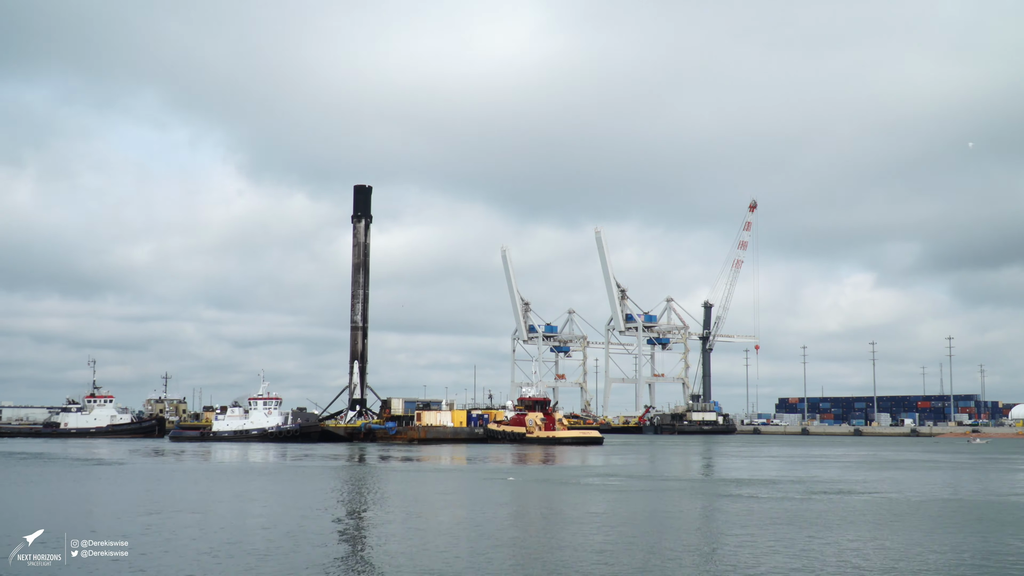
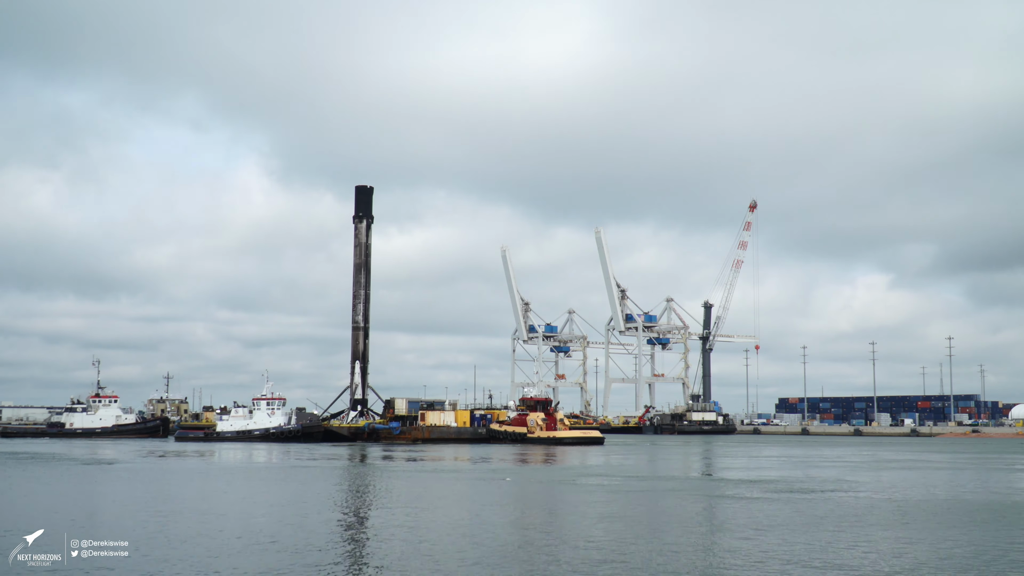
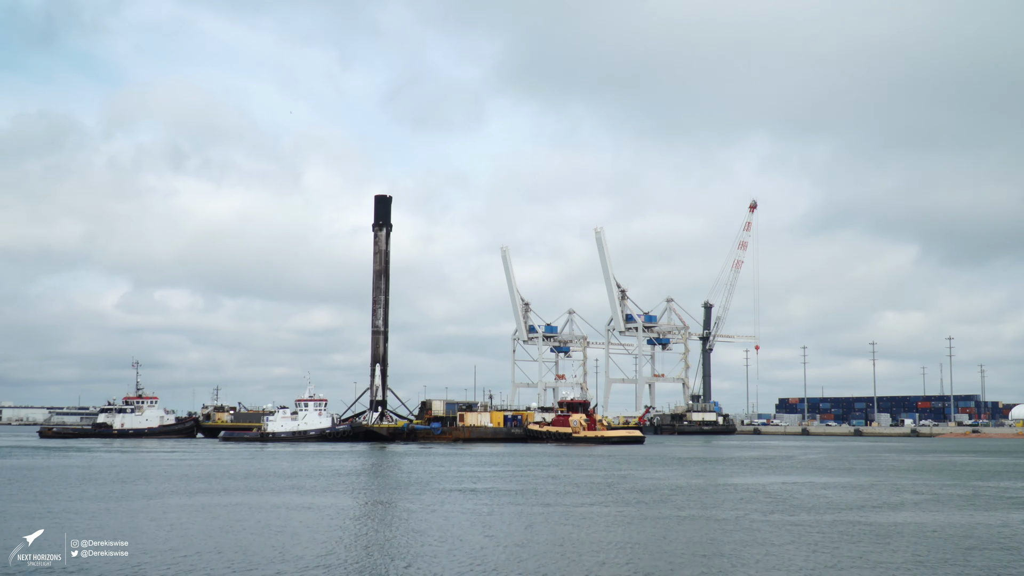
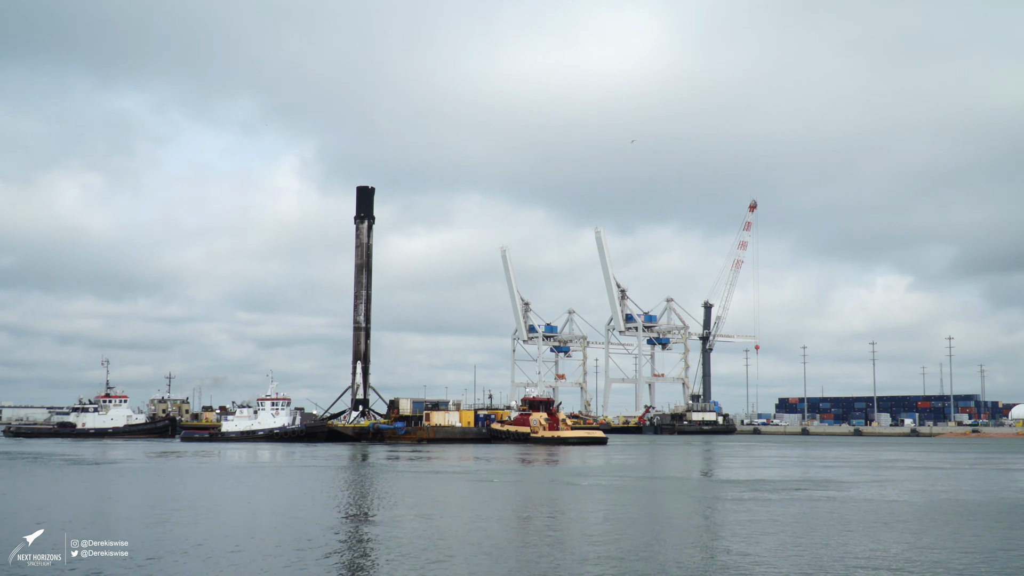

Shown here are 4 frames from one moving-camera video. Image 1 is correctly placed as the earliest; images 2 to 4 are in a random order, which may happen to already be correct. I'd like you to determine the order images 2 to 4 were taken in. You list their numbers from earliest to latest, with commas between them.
2, 4, 3
